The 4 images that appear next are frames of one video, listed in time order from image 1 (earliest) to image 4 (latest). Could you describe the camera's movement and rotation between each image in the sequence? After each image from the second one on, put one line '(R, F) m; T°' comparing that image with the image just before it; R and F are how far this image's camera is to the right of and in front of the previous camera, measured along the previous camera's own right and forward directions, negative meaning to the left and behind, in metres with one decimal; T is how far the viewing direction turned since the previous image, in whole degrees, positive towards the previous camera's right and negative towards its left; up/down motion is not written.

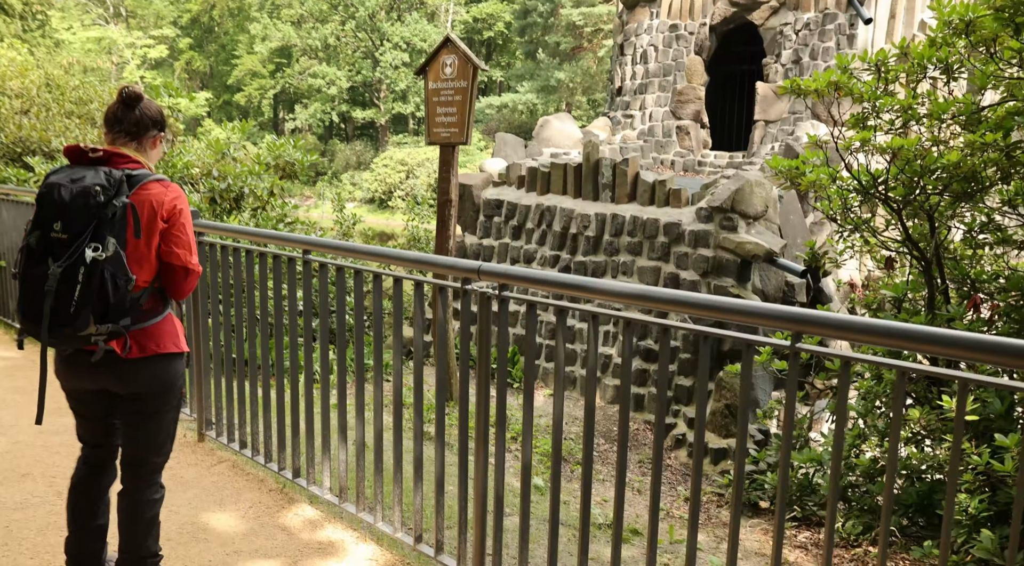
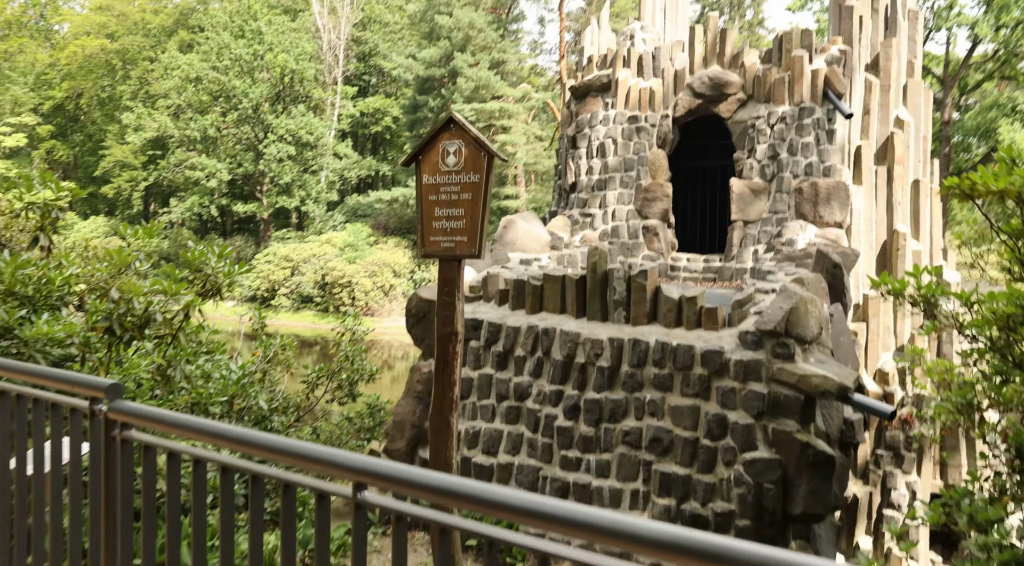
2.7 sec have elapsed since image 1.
(-0.8, +1.4) m; +10°
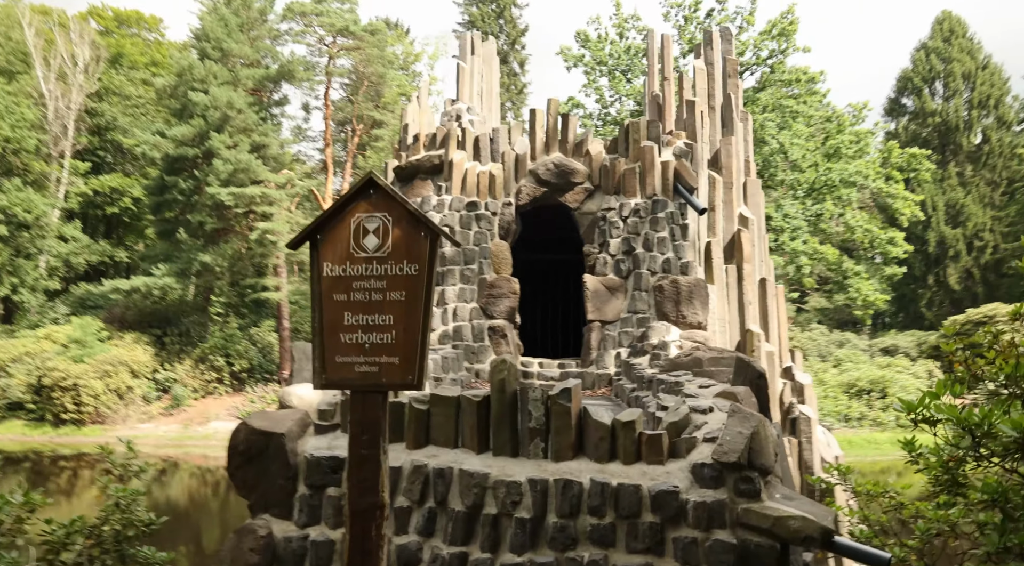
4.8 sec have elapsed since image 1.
(-0.7, +1.4) m; +19°
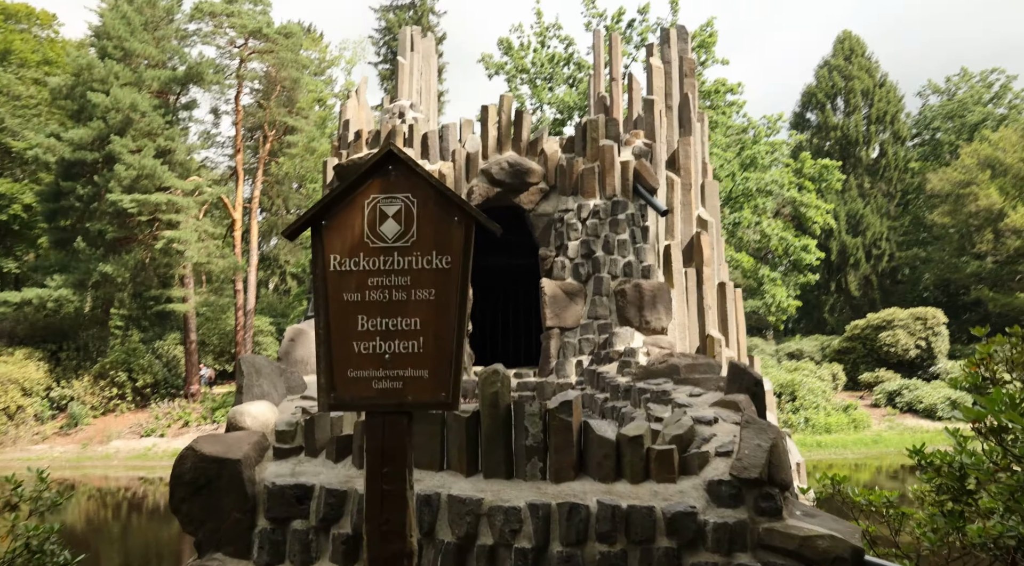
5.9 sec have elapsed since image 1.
(-0.4, +0.5) m; +6°
